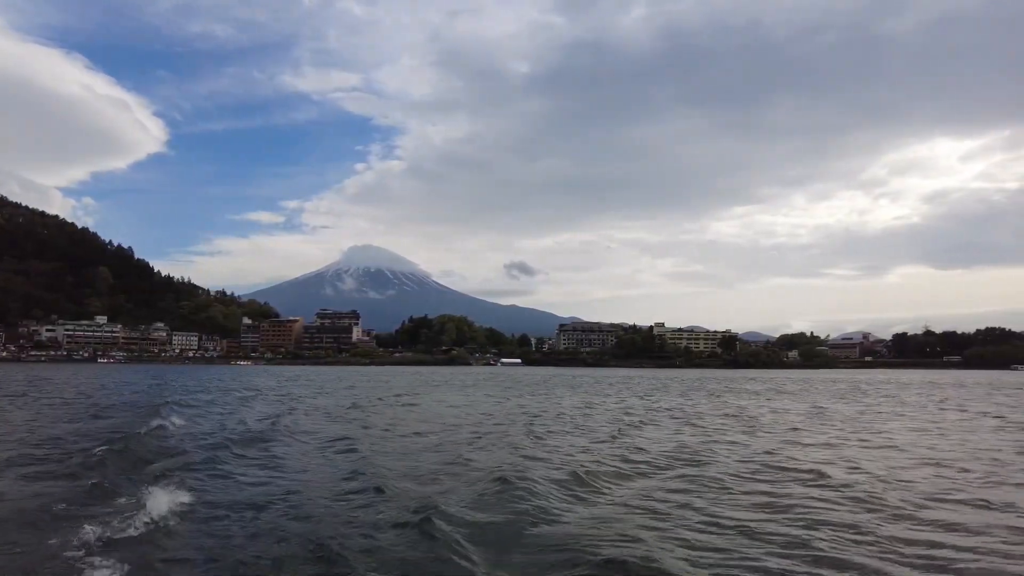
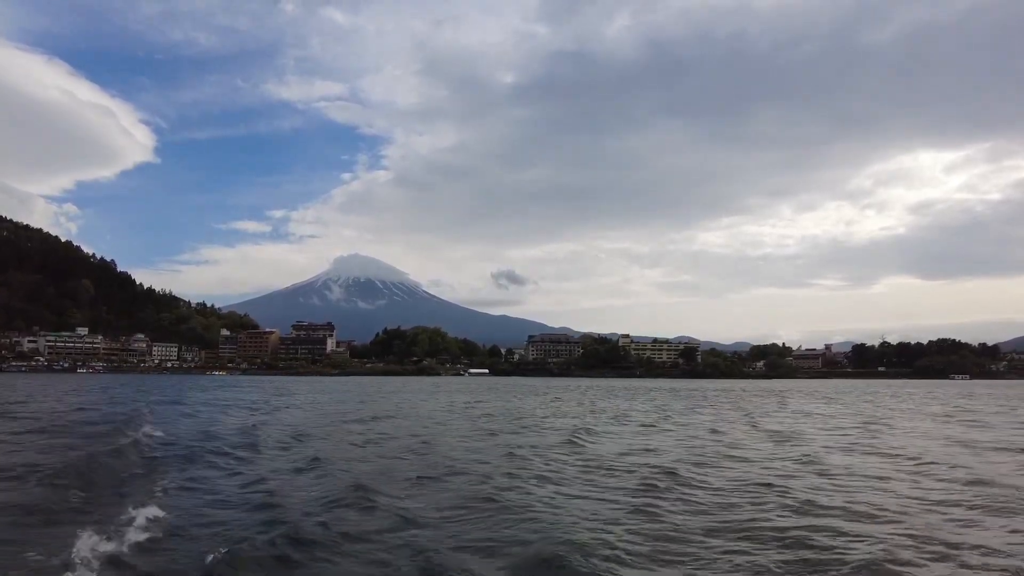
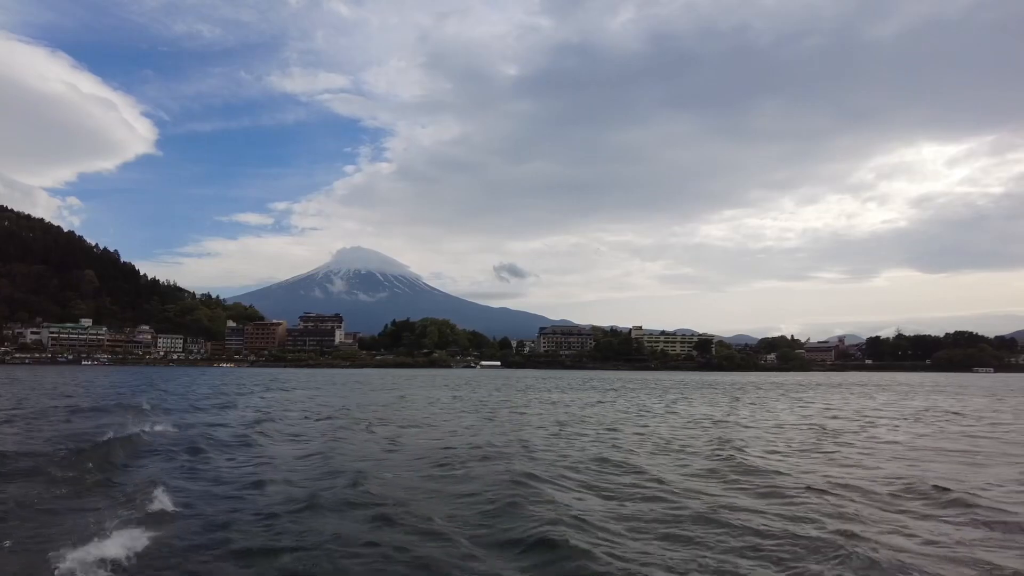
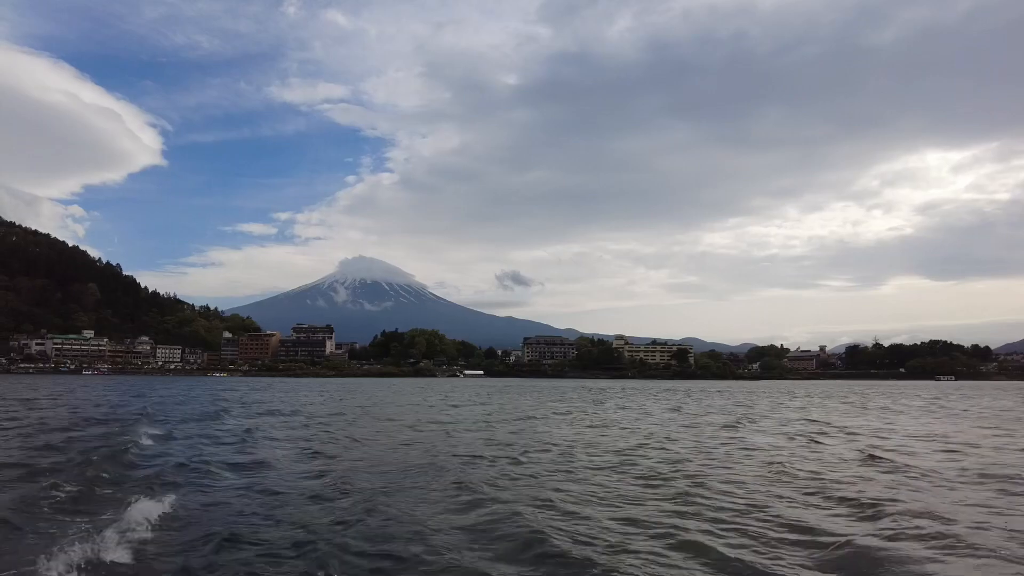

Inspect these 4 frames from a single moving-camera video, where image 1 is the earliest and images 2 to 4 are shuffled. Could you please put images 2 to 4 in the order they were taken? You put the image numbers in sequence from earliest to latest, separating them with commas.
3, 2, 4
